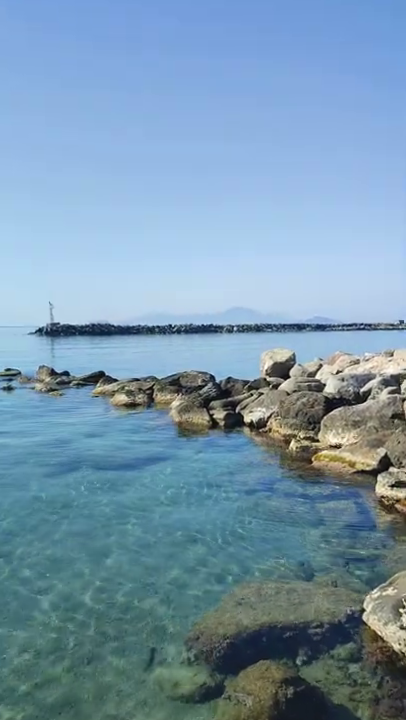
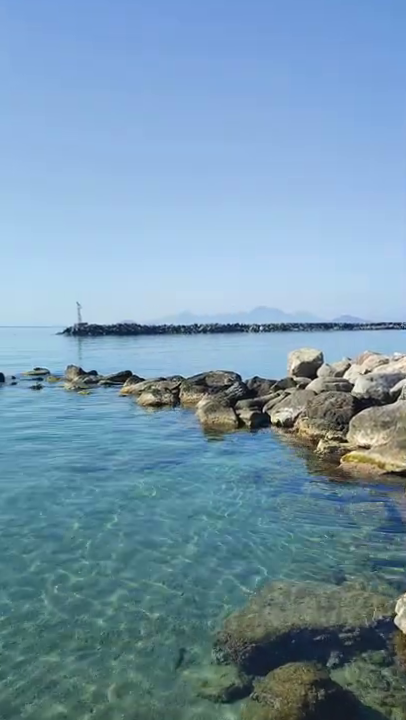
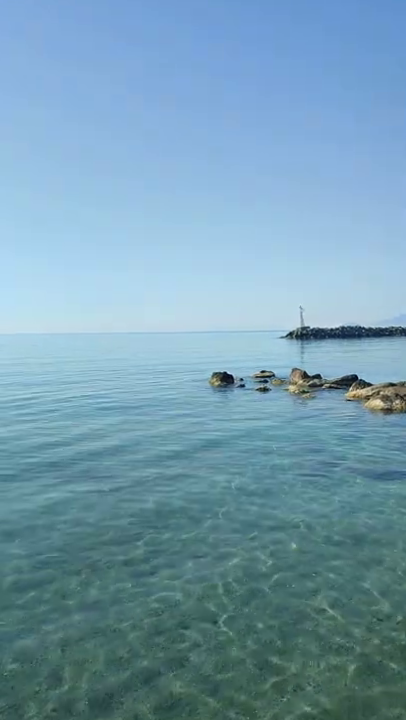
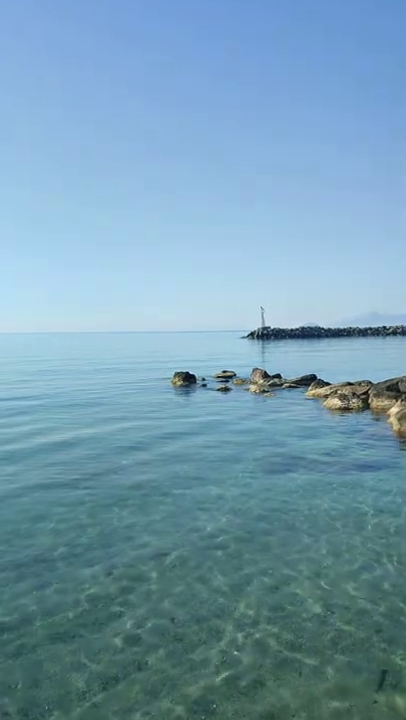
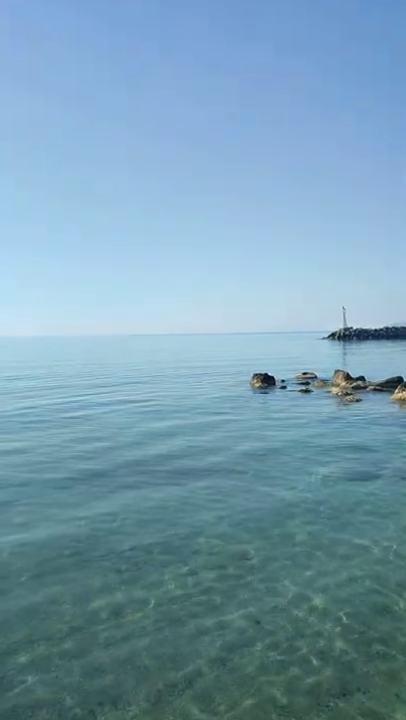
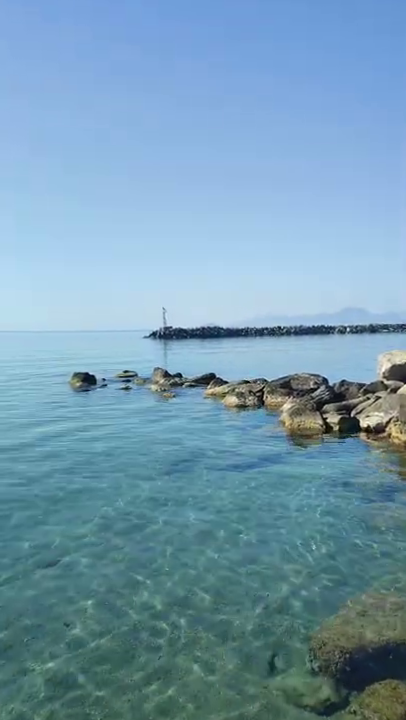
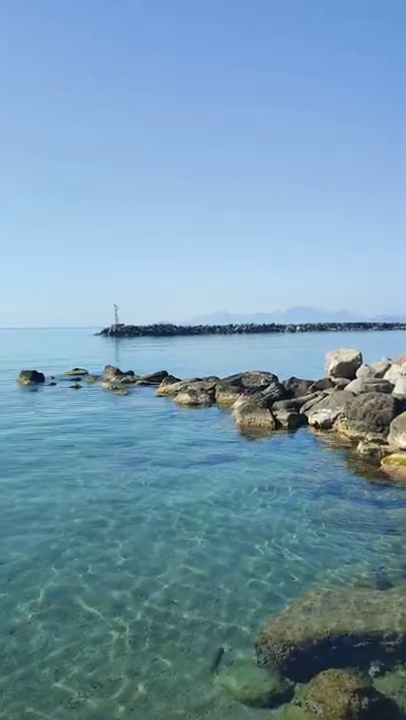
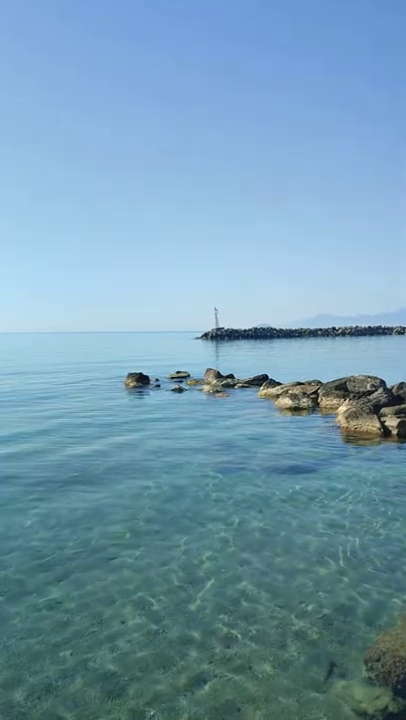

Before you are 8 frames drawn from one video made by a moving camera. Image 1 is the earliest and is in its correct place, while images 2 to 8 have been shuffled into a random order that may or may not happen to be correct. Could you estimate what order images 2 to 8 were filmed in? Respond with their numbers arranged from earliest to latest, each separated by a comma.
2, 7, 6, 8, 4, 3, 5
